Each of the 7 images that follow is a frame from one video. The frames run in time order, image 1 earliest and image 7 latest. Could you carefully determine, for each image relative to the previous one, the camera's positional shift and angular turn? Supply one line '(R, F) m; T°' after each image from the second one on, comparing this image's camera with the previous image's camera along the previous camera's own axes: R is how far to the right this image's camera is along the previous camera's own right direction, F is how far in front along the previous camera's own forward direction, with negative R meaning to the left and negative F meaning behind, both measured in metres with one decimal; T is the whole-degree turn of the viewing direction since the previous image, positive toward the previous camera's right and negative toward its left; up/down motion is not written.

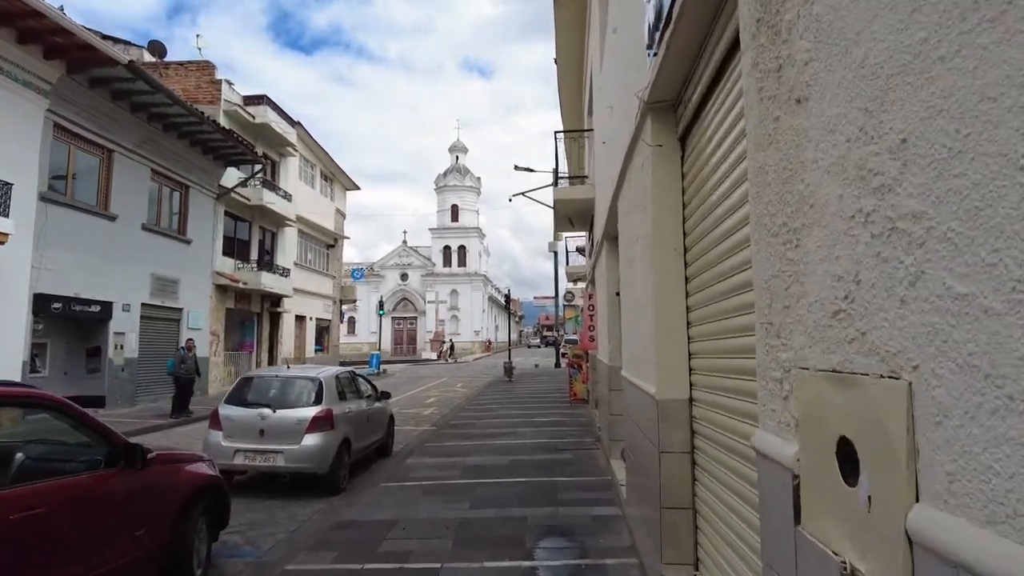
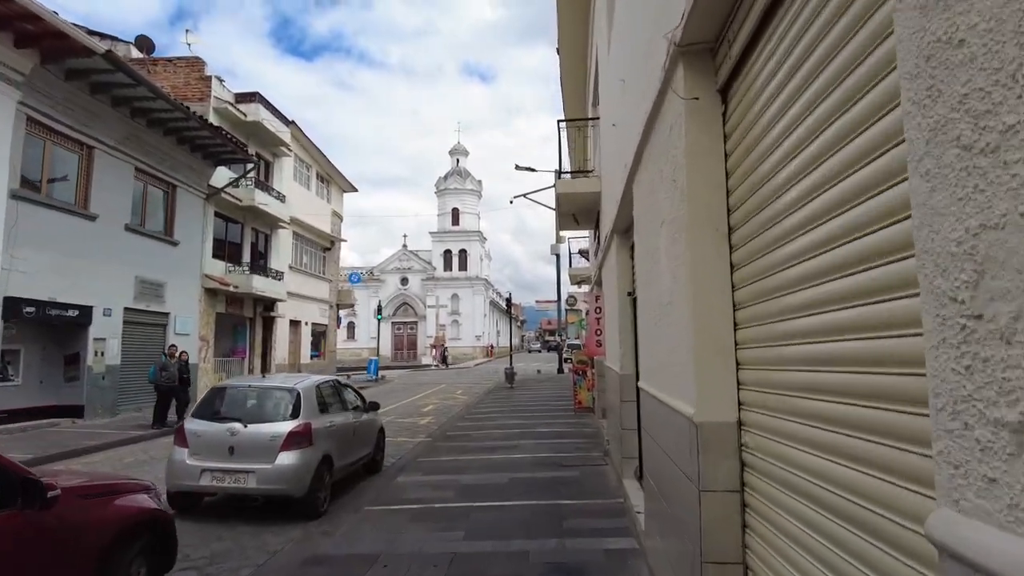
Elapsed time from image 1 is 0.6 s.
(0.0, +0.8) m; 0°
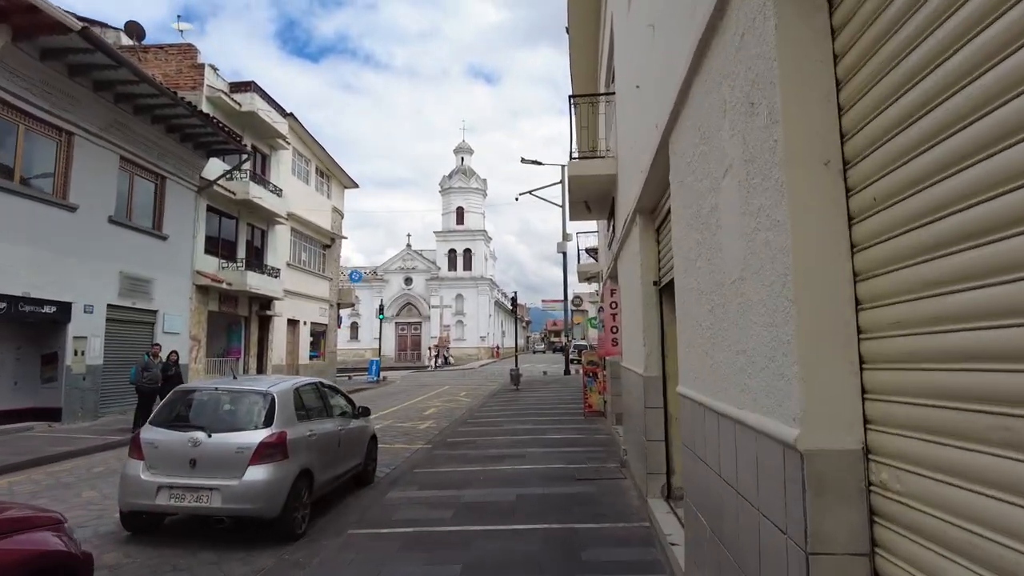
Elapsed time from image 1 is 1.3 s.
(0.0, +1.0) m; 0°
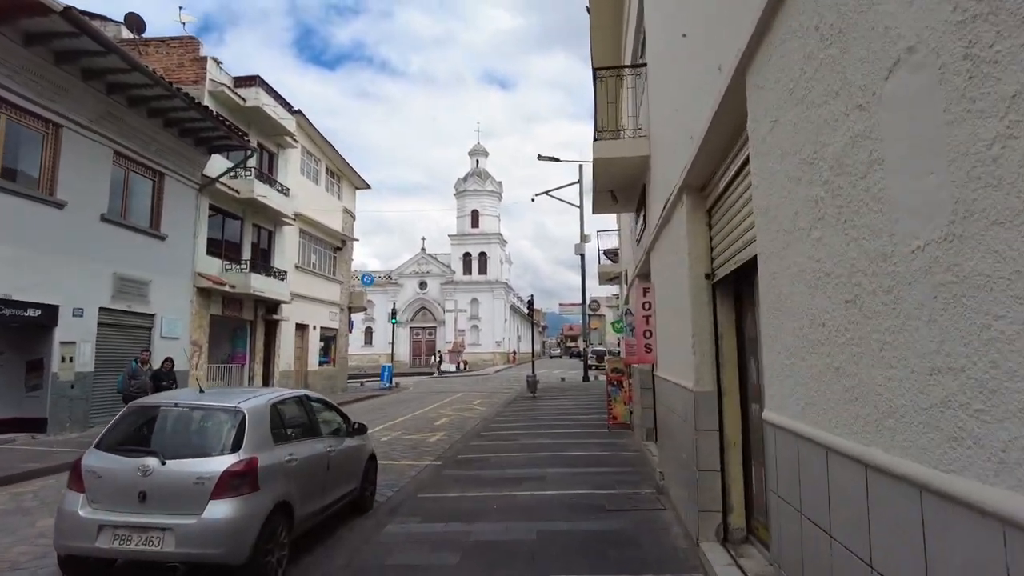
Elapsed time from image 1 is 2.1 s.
(0.0, +1.1) m; -1°
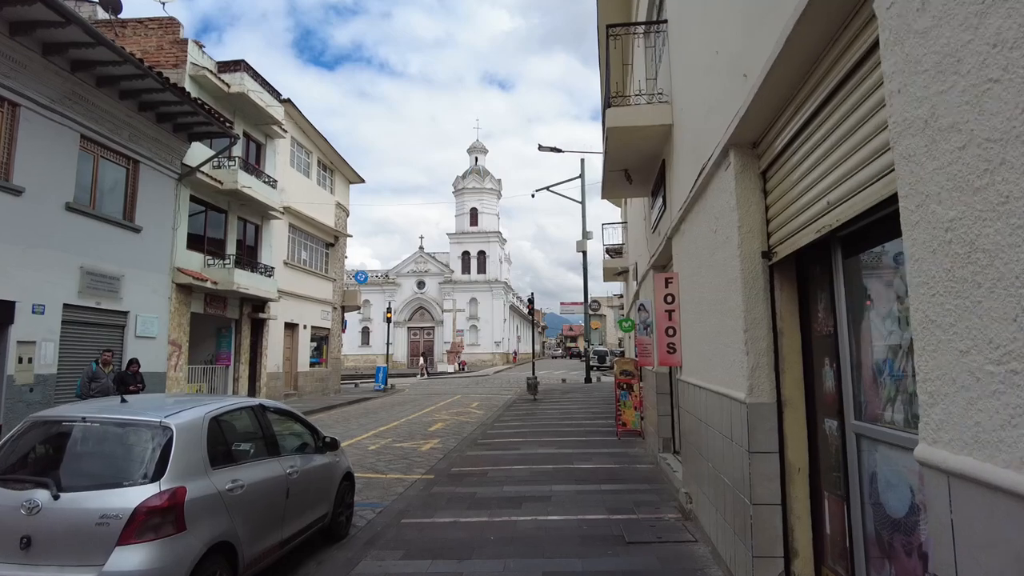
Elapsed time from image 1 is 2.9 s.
(0.0, +1.1) m; 0°
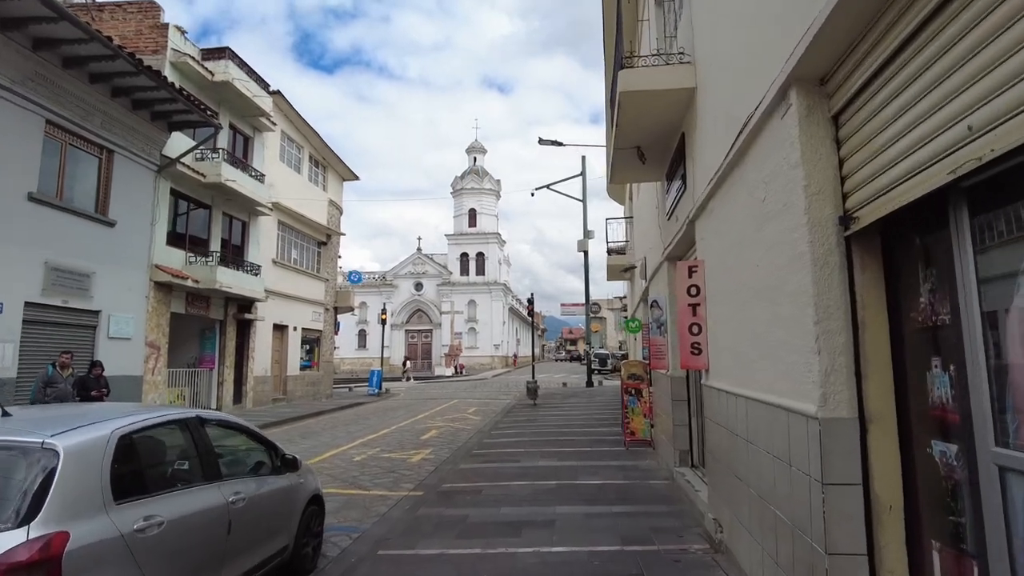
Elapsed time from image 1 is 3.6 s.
(0.0, +1.0) m; 0°
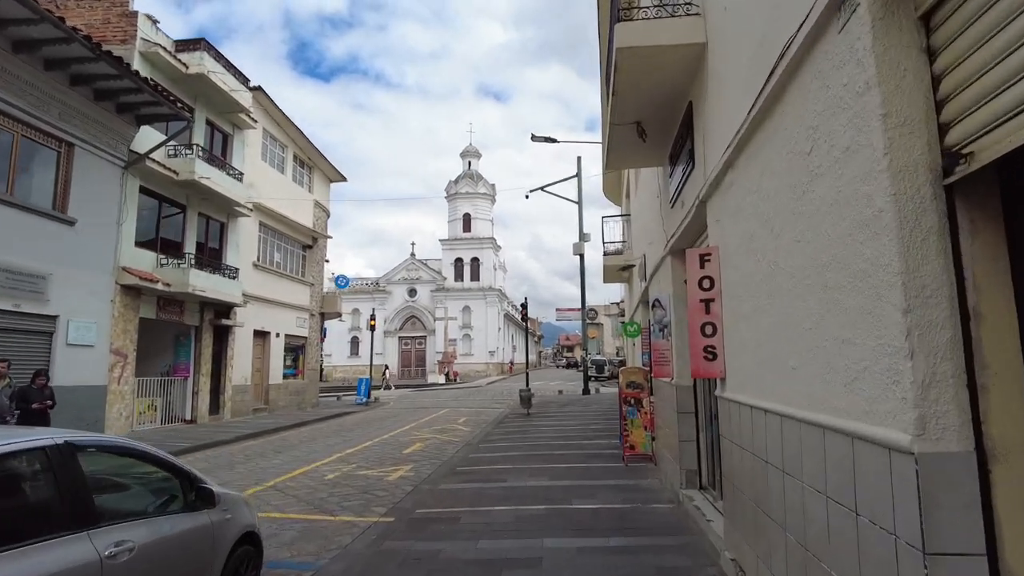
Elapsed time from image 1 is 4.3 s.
(+0.2, +1.0) m; 0°
